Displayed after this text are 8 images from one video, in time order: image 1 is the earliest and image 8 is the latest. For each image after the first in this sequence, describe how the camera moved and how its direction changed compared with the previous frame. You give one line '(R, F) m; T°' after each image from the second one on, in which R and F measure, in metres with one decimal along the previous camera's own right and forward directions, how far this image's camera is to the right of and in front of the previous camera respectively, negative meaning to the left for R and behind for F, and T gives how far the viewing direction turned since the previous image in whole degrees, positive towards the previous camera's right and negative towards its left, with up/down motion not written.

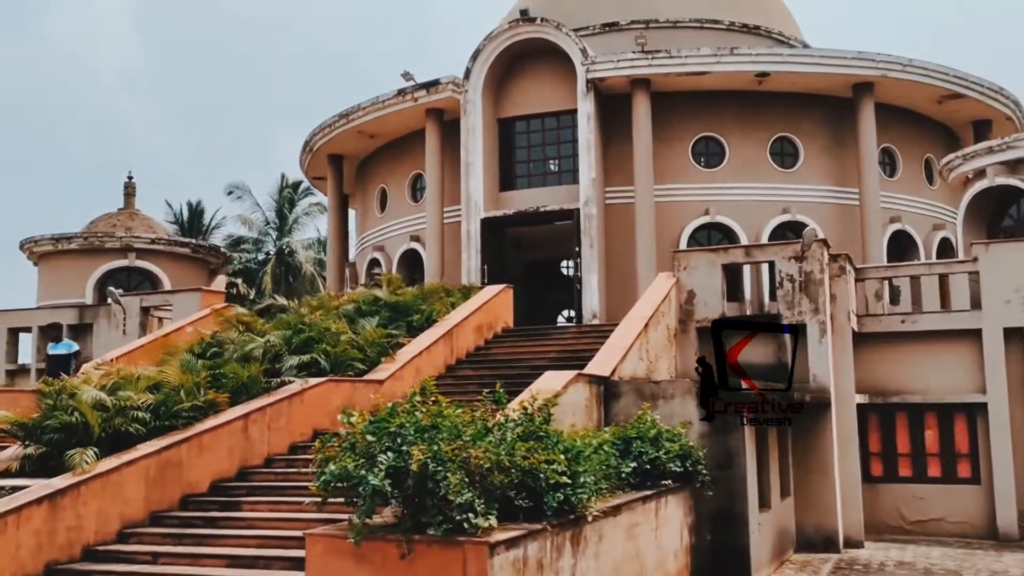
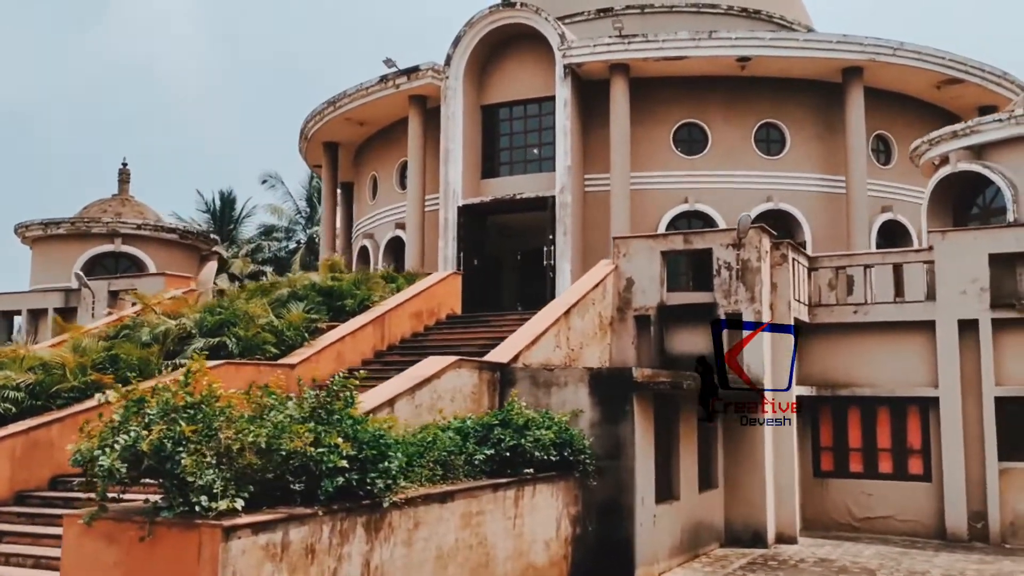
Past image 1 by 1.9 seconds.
(+1.6, +0.2) m; -3°
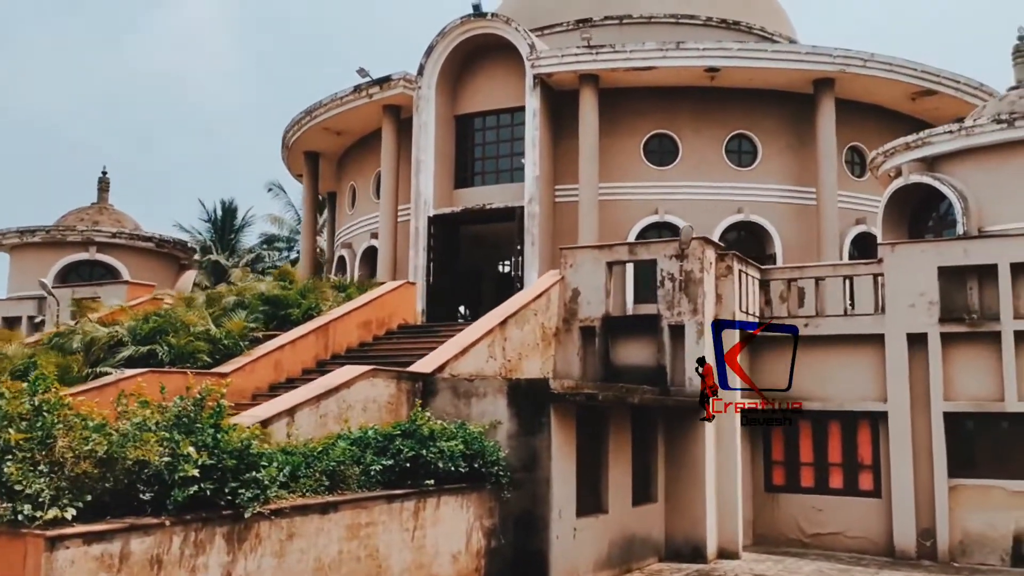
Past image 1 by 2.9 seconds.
(+0.9, +0.1) m; -1°
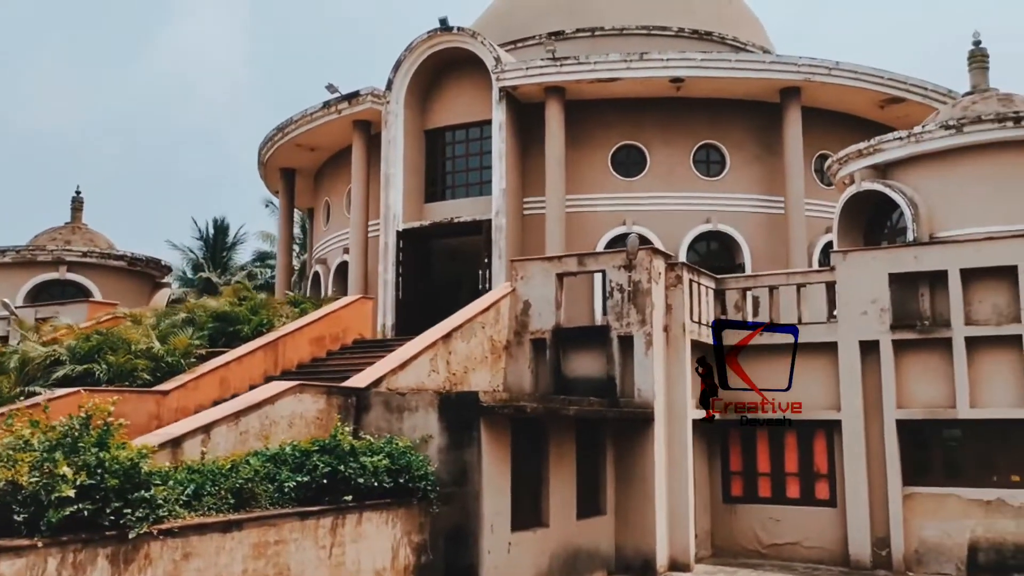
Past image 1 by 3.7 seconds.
(+0.7, +0.1) m; 0°
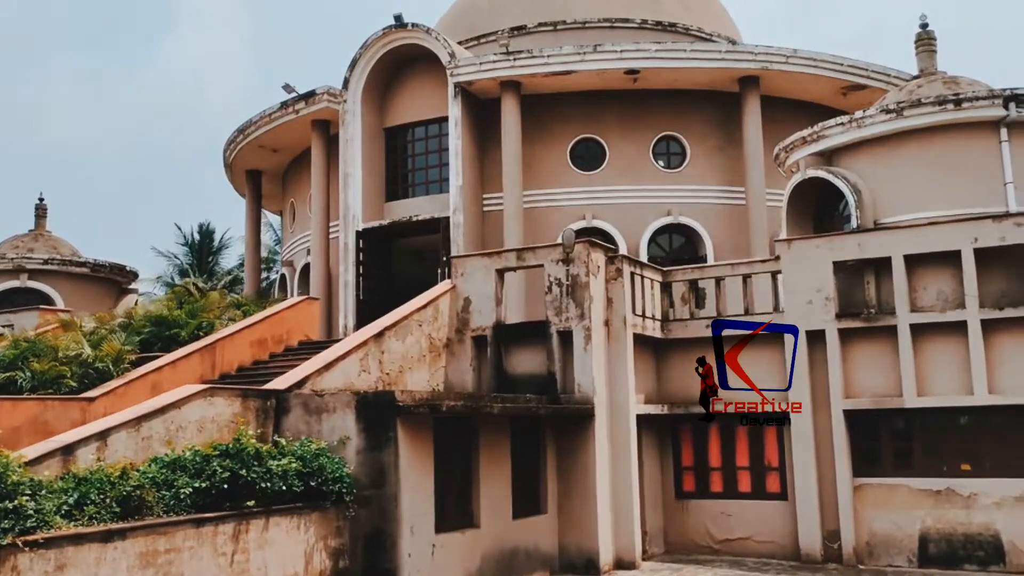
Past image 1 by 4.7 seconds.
(+0.8, +0.2) m; 0°
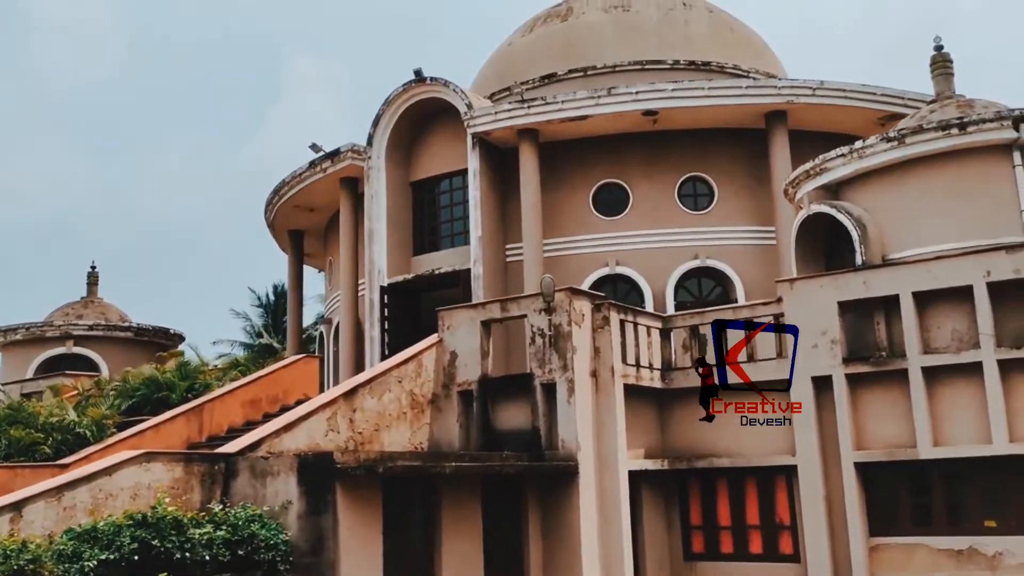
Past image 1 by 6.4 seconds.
(+1.3, +0.5) m; -6°
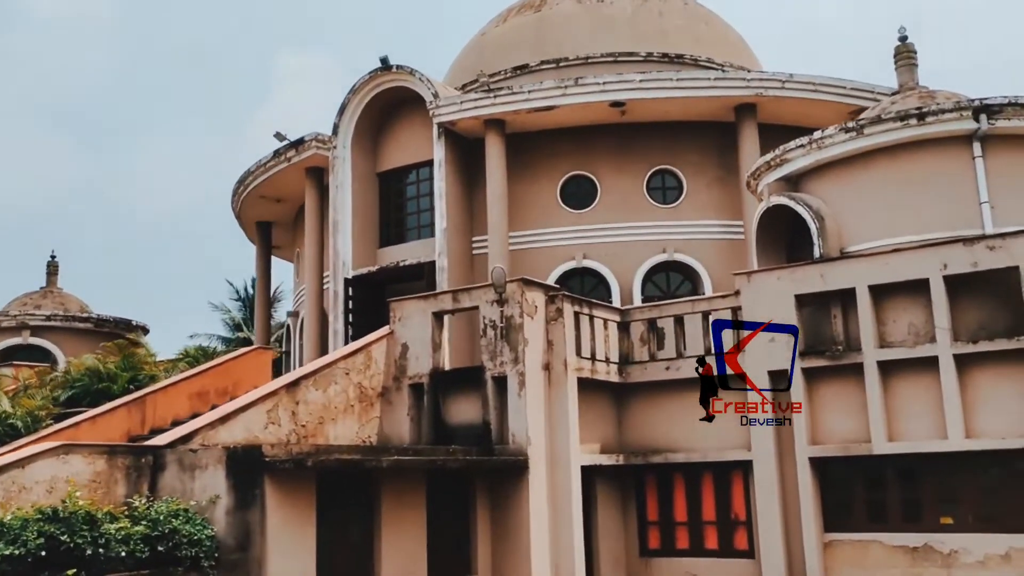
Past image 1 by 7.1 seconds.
(+0.4, +0.3) m; +1°
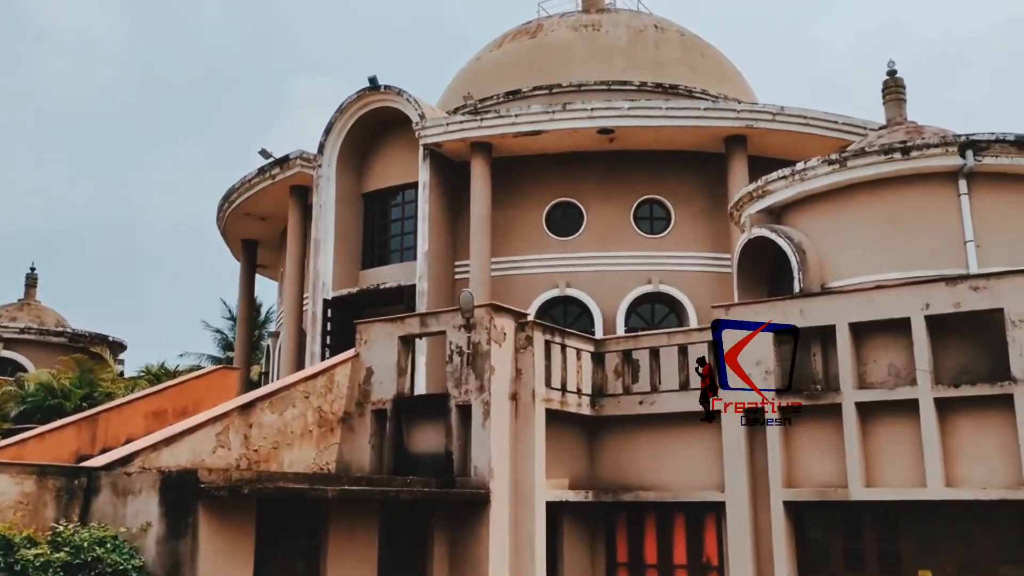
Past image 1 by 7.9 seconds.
(+0.3, +0.4) m; 0°
